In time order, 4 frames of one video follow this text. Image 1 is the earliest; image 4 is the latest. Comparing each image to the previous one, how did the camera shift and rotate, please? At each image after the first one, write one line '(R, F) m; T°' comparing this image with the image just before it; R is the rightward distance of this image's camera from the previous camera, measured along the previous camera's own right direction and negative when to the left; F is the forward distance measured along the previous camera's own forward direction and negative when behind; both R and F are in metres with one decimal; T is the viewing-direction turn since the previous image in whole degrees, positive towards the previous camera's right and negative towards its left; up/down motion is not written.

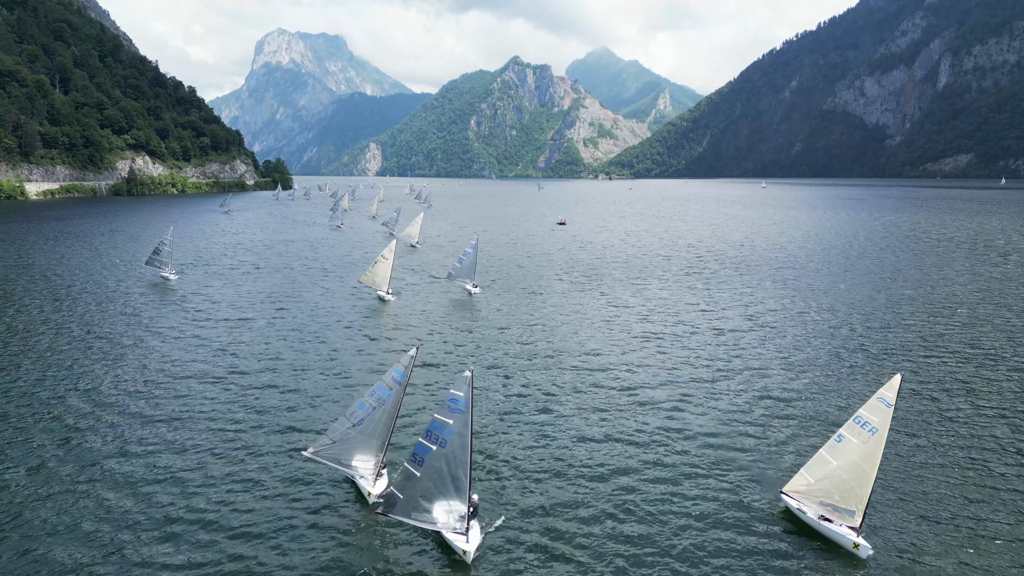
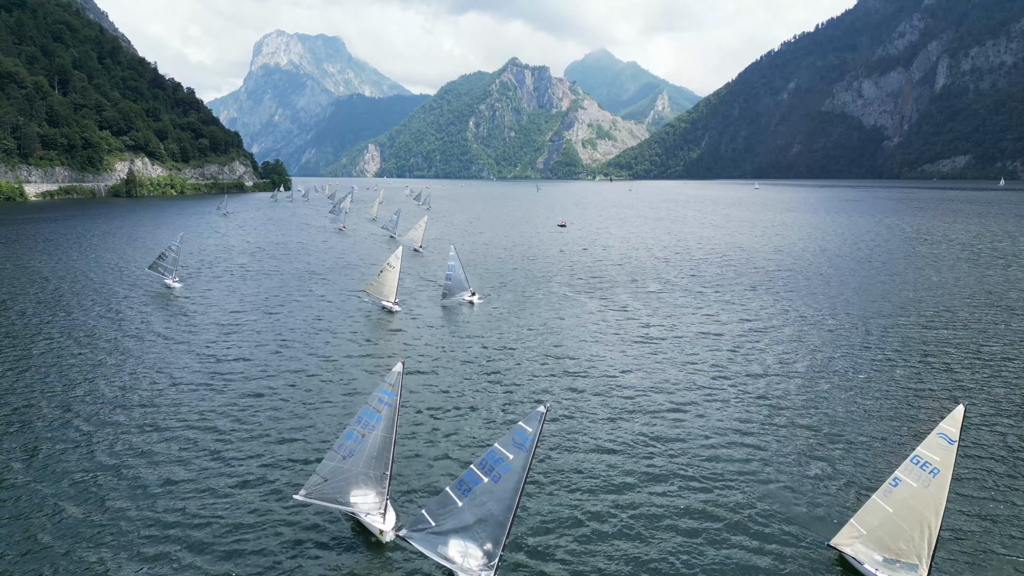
(-0.4, +0.1) m; 0°
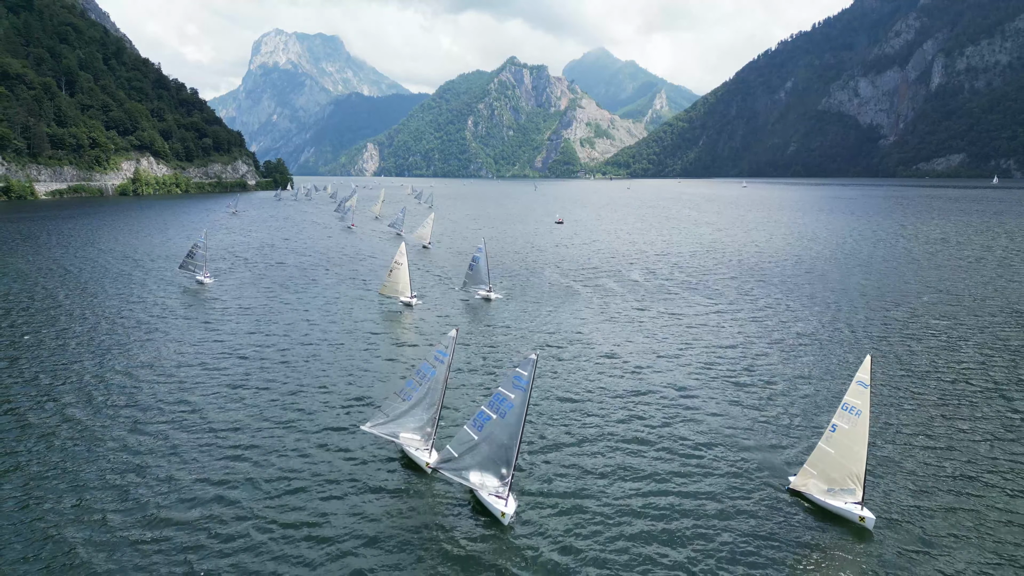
(0.0, -5.1) m; 0°
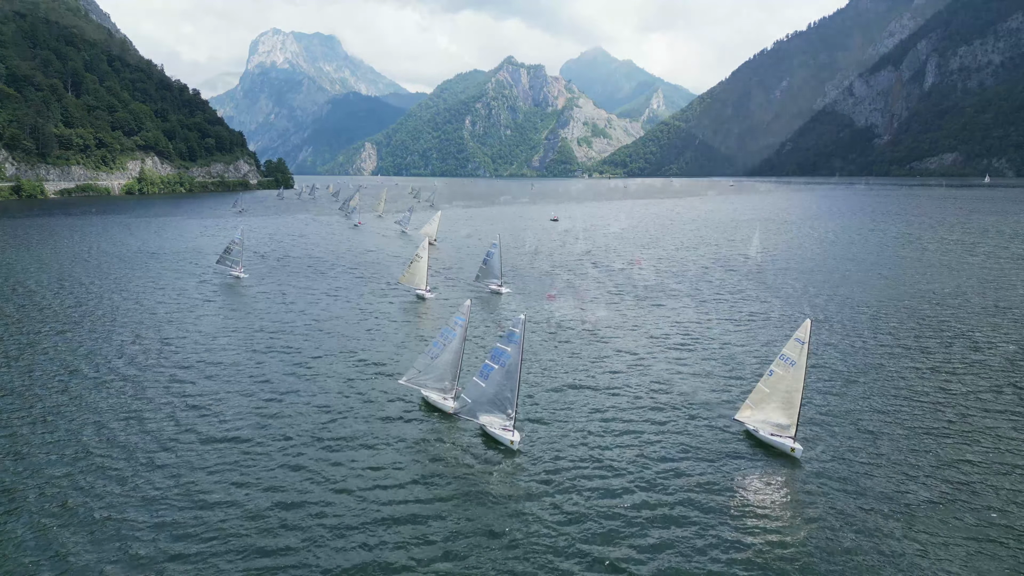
(+0.1, -5.6) m; 0°
